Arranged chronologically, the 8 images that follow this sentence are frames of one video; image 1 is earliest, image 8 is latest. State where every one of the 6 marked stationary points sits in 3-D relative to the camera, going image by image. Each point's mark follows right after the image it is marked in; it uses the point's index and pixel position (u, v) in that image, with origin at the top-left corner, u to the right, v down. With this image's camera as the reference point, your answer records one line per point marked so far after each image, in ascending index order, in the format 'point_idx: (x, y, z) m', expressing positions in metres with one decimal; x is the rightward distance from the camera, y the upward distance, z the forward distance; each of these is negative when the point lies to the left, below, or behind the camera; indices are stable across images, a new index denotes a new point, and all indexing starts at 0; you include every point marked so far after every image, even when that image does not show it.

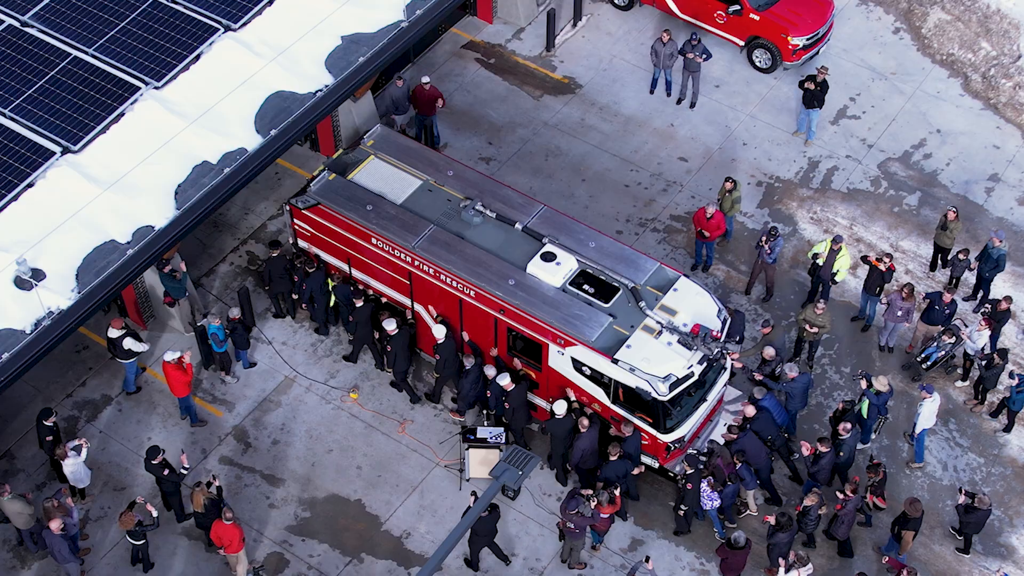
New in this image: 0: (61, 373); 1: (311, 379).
0: (-5.5, -1.0, +19.2) m
1: (-2.5, -1.1, +19.2) m
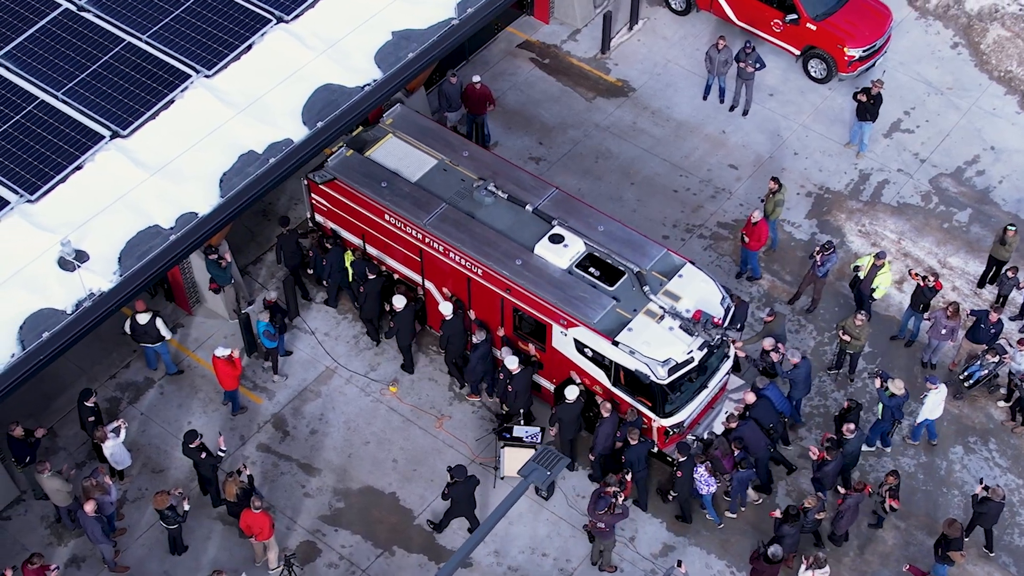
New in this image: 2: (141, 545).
0: (-5.0, -0.8, +19.4) m
1: (-2.0, -1.0, +19.3) m
2: (-4.1, -2.9, +17.5) m
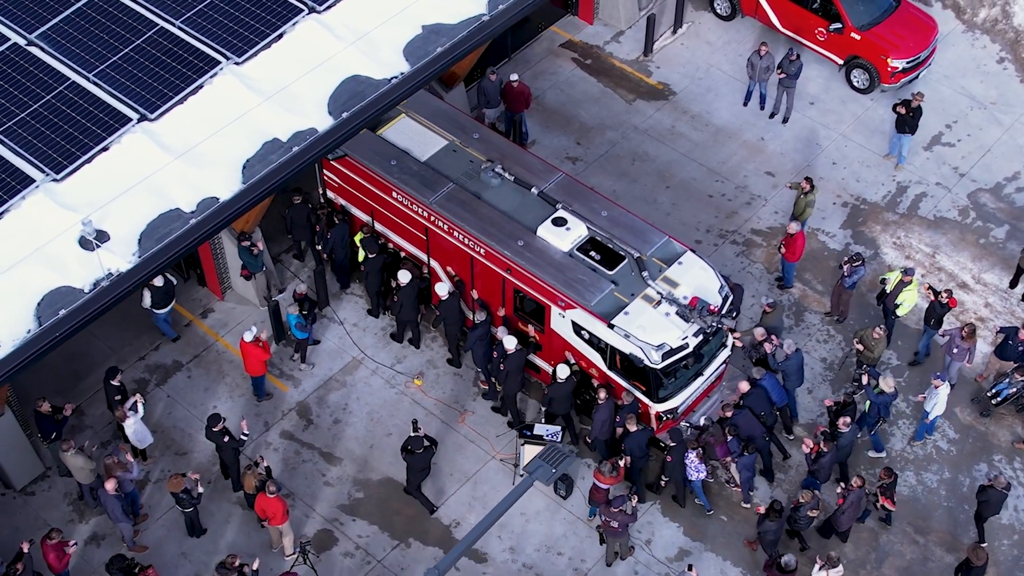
0: (-4.7, -0.6, +19.6) m
1: (-1.7, -0.9, +19.4) m
2: (-3.9, -2.7, +17.6) m
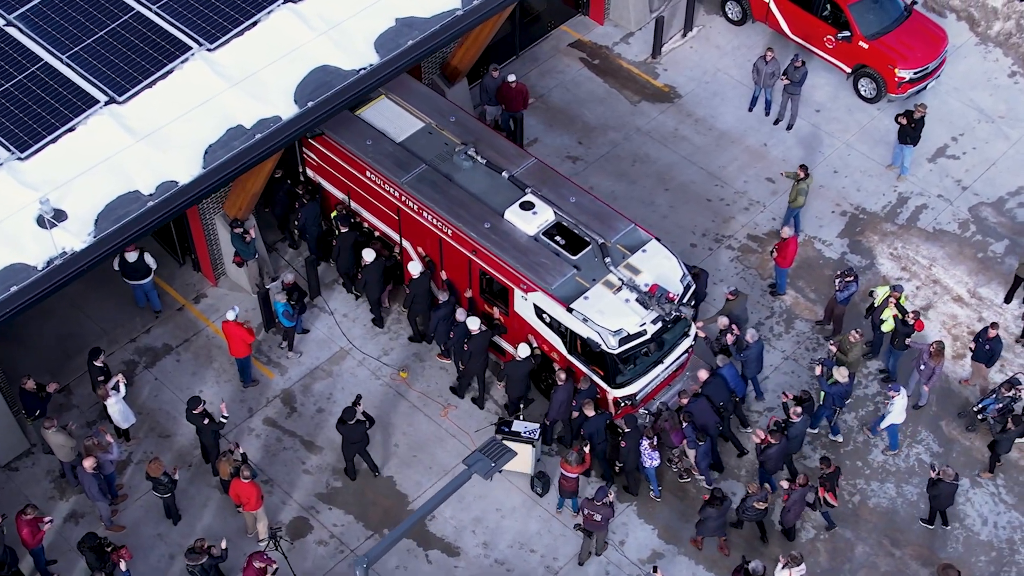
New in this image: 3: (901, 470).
0: (-4.9, -0.4, +19.8) m
1: (-1.8, -0.8, +19.5) m
2: (-4.2, -2.5, +17.8) m
3: (+4.5, -2.1, +18.3) m
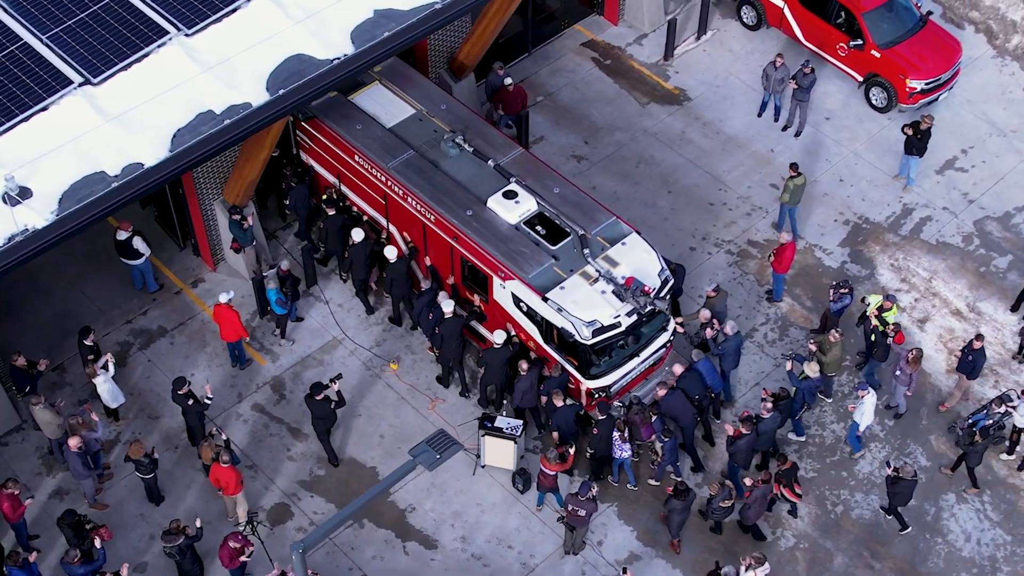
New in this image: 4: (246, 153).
0: (-4.9, -0.1, +20.0) m
1: (-1.9, -0.7, +19.6) m
2: (-4.5, -2.3, +18.0) m
3: (+4.3, -2.3, +18.1) m
4: (-3.1, +1.6, +18.4) m
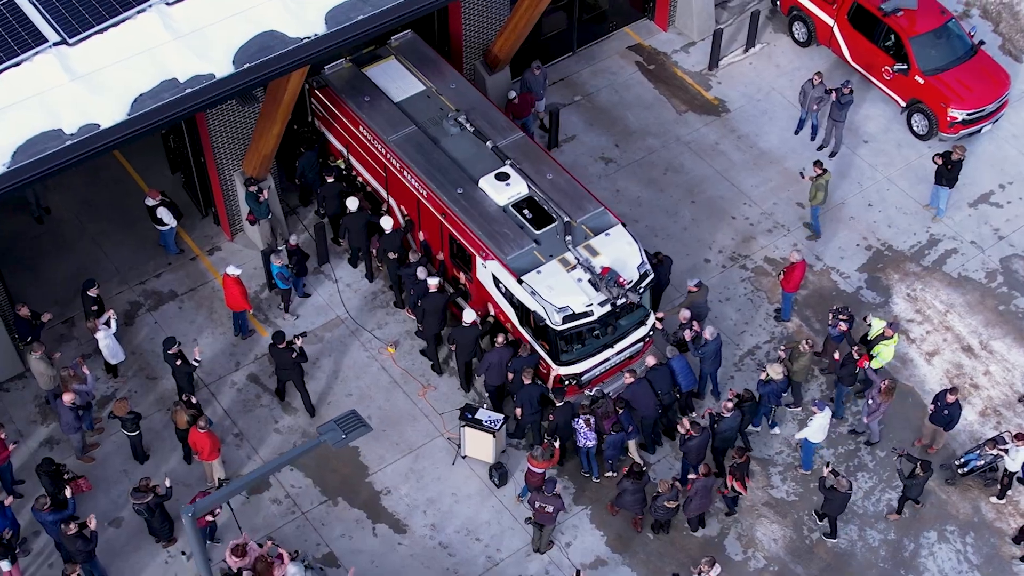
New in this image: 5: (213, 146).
0: (-4.8, +0.4, +20.5) m
1: (-1.9, -0.5, +19.7) m
2: (-4.7, -1.8, +18.4) m
3: (+4.0, -2.6, +17.8) m
4: (-3.0, +1.9, +18.7) m
5: (-3.7, +1.8, +19.3) m
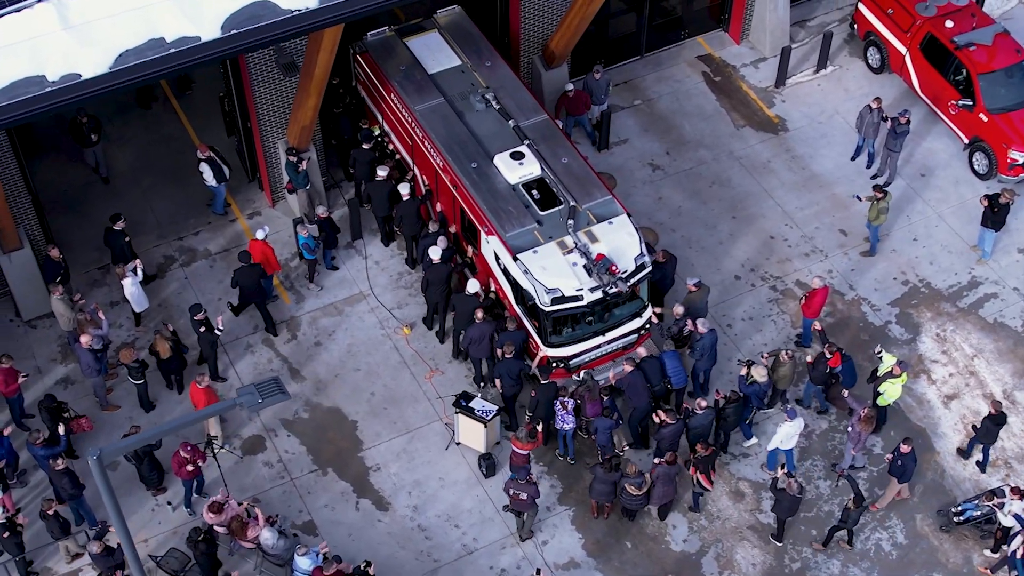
0: (-4.4, +0.9, +21.0) m
1: (-1.7, -0.2, +20.0) m
2: (-4.7, -1.2, +18.9) m
3: (+3.8, -2.9, +17.5) m
4: (-2.6, +2.3, +19.1) m
5: (-3.2, +2.2, +19.8) m
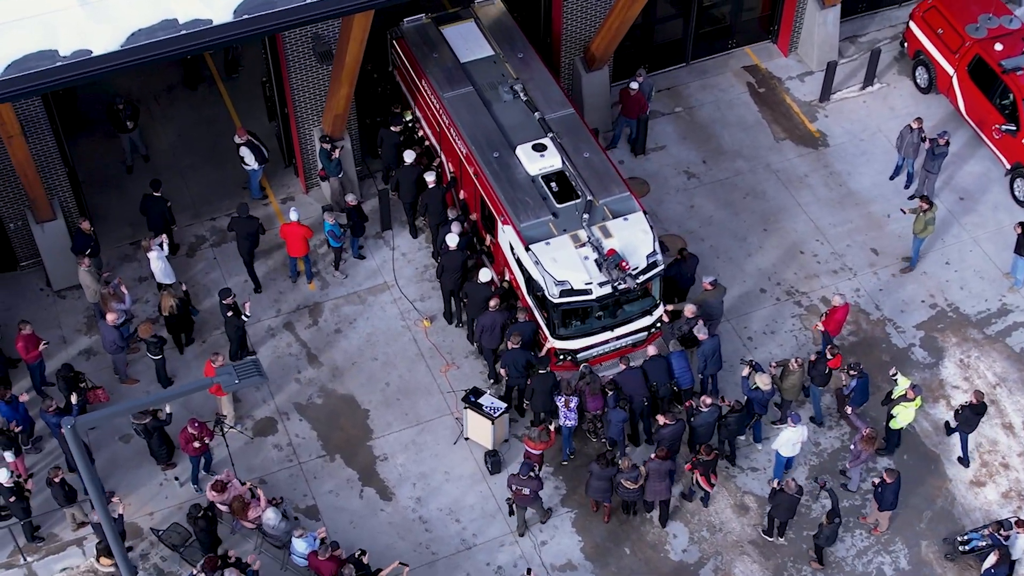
0: (-3.9, +1.2, +21.2) m
1: (-1.4, -0.1, +20.1) m
2: (-4.5, -0.9, +19.2) m
3: (+3.8, -3.1, +17.3) m
4: (-2.2, +2.4, +19.2) m
5: (-2.8, +2.4, +19.9) m
